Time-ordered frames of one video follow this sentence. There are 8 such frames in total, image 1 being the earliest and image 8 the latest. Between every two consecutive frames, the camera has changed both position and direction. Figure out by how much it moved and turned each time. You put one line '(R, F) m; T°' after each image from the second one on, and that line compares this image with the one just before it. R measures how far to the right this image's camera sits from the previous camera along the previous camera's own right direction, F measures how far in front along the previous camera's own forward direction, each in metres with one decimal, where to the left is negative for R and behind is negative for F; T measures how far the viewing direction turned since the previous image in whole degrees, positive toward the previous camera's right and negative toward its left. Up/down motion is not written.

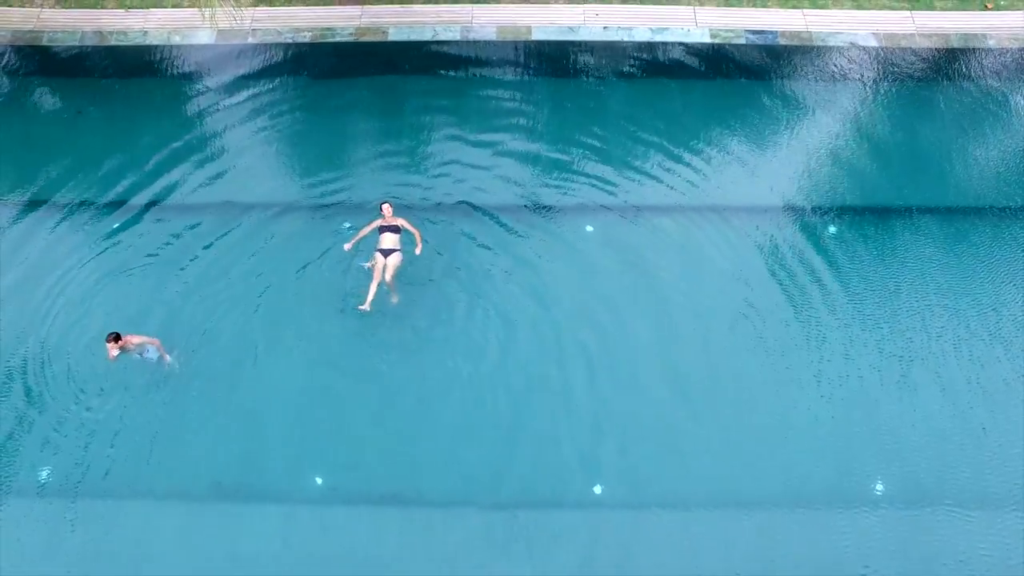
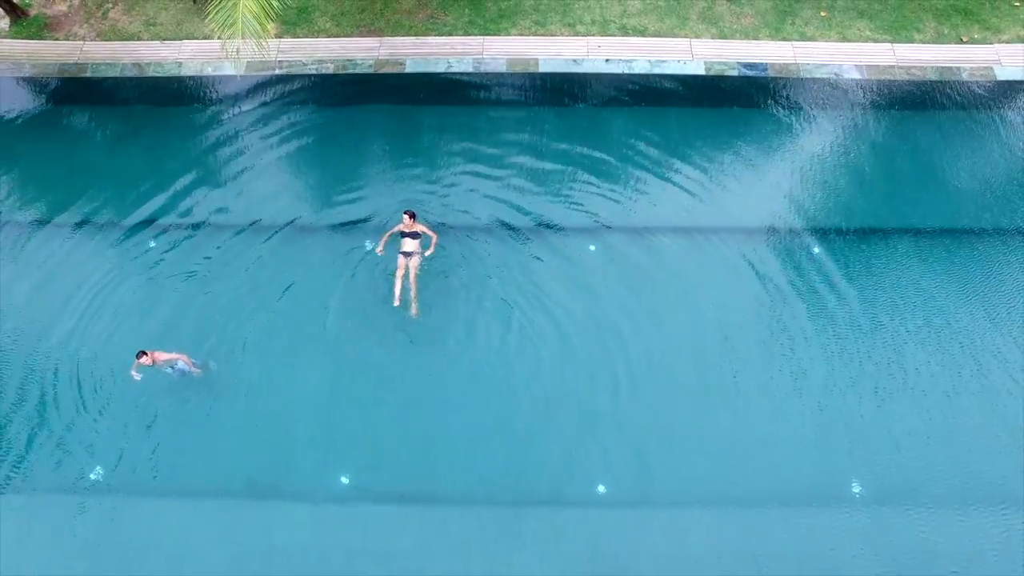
(0.0, -0.7) m; 0°
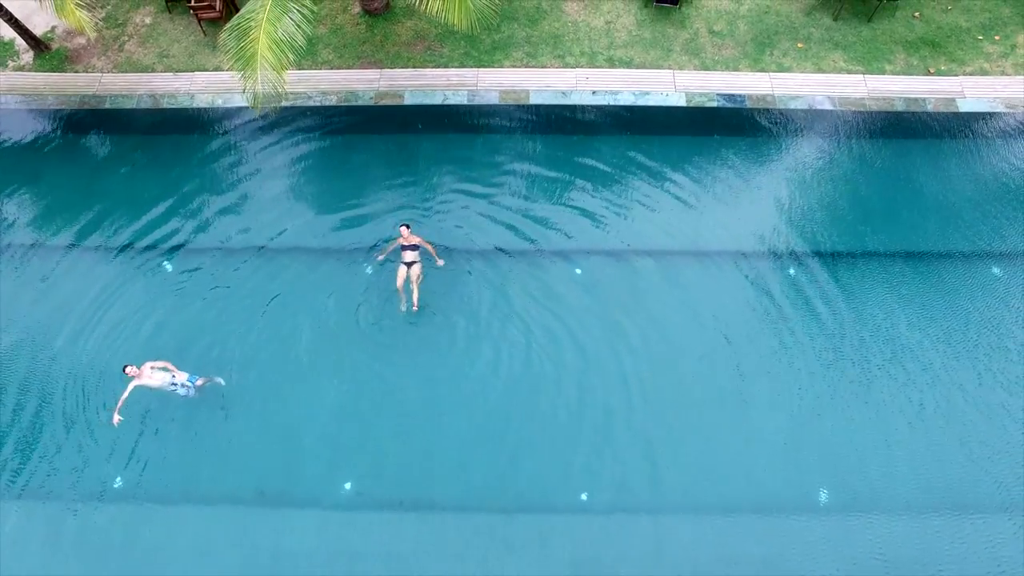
(+0.1, -0.6) m; 0°
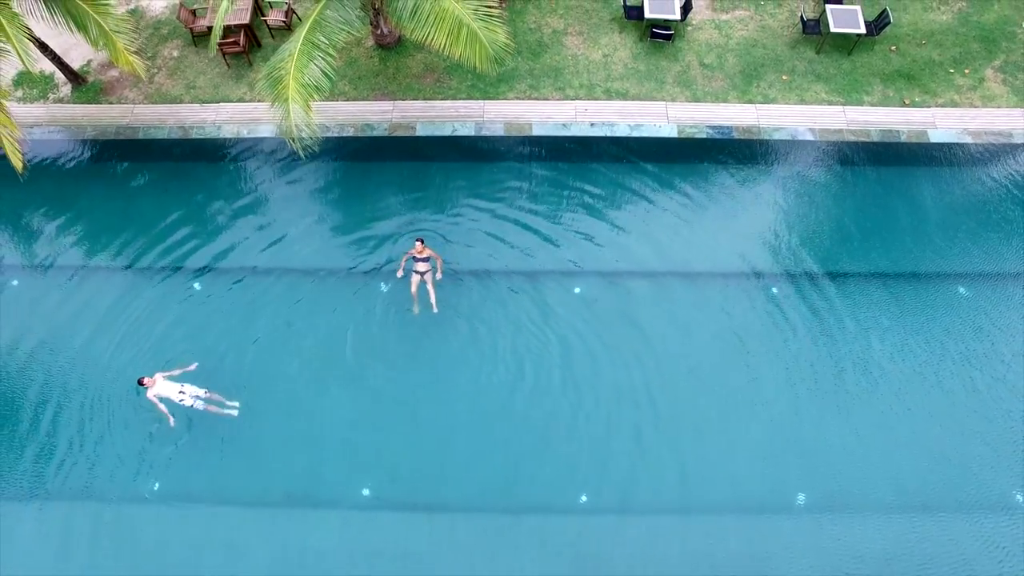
(0.0, -0.8) m; 0°
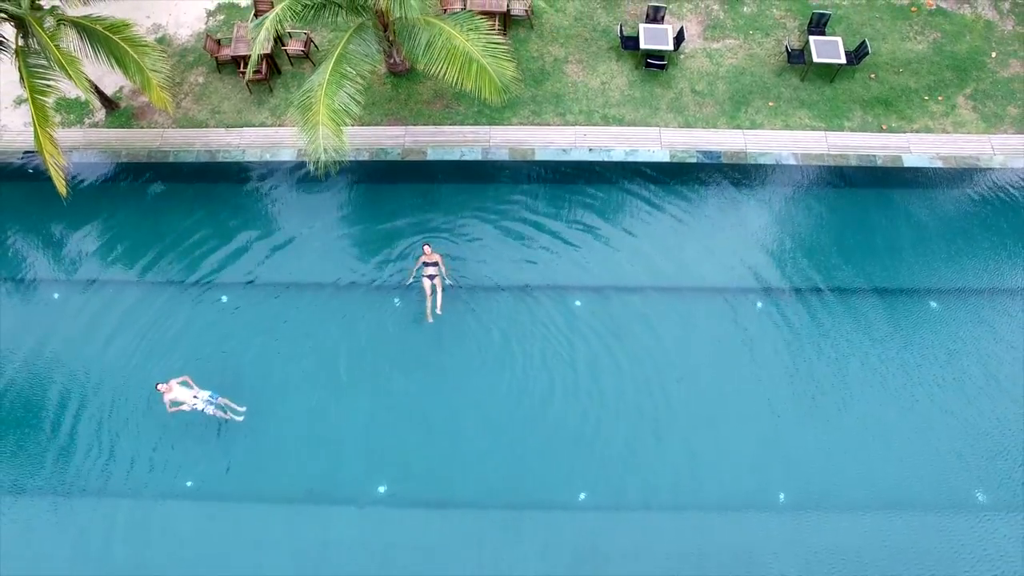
(-0.1, -0.8) m; 0°
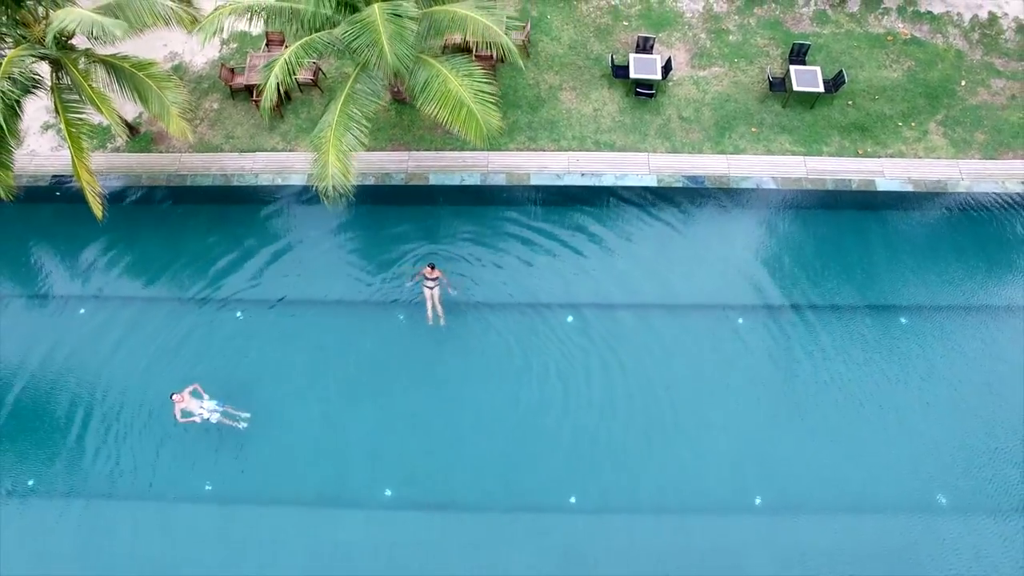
(+0.1, -0.8) m; 0°
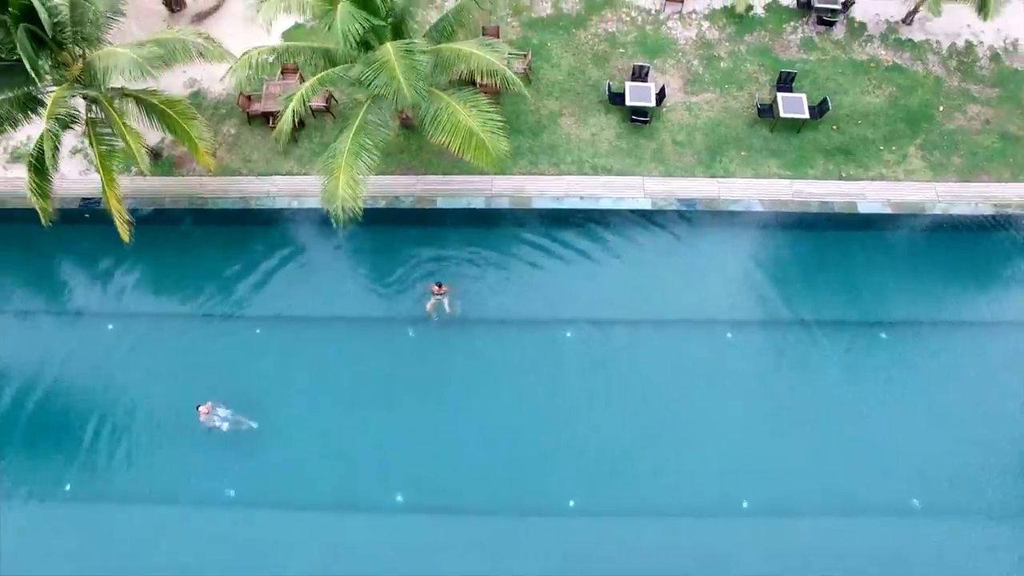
(0.0, -0.8) m; 0°
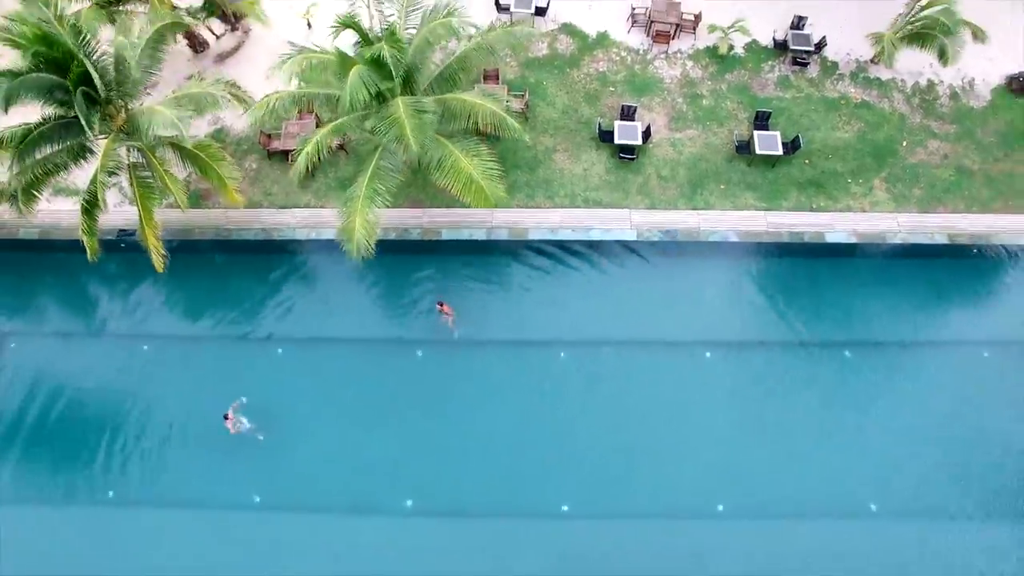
(+0.2, -1.3) m; 0°
